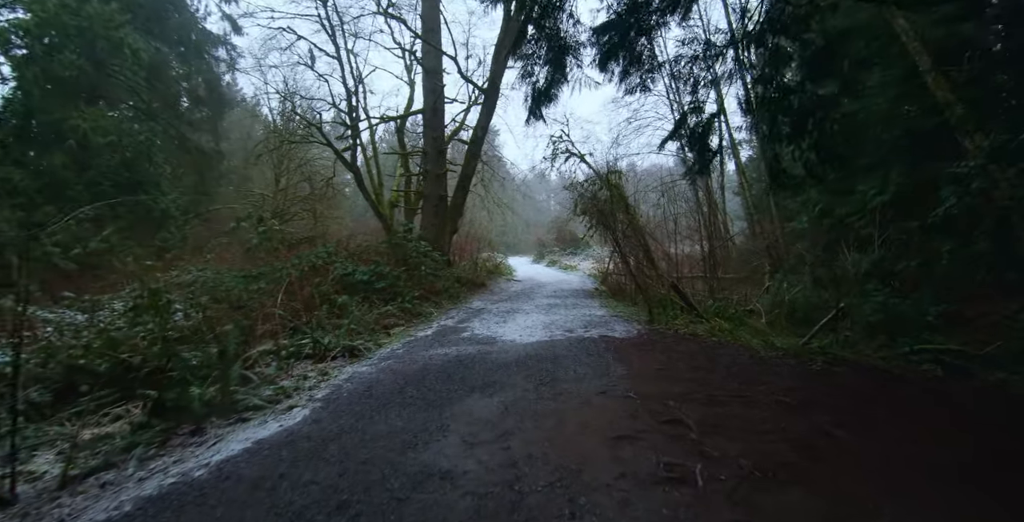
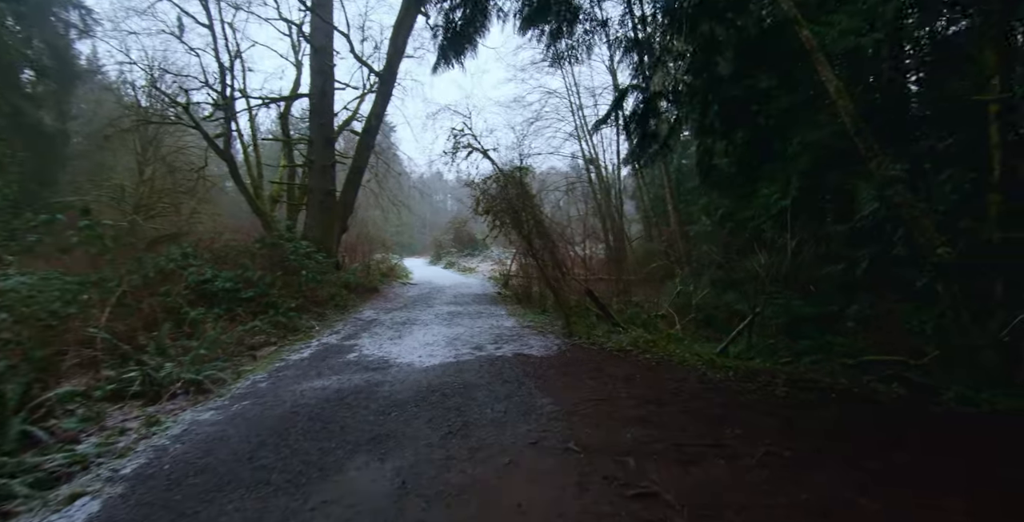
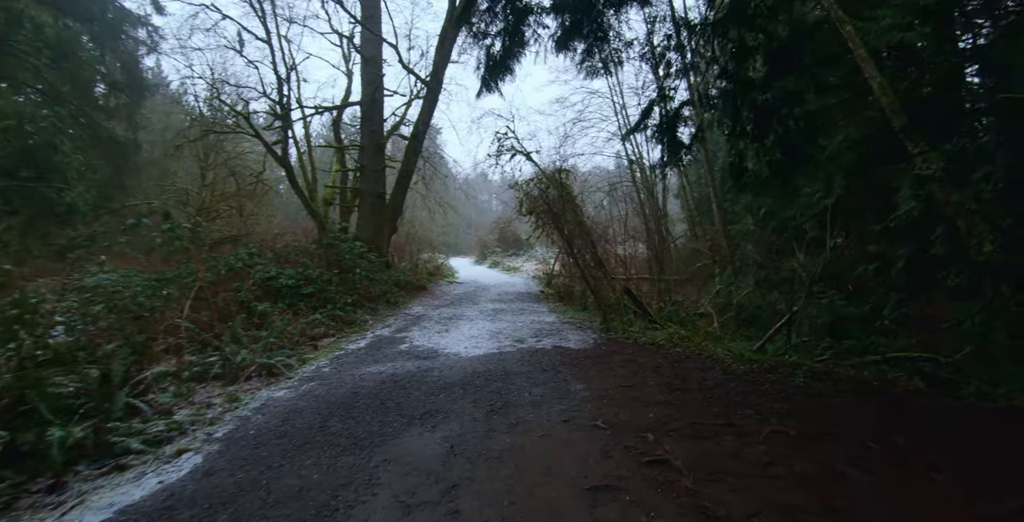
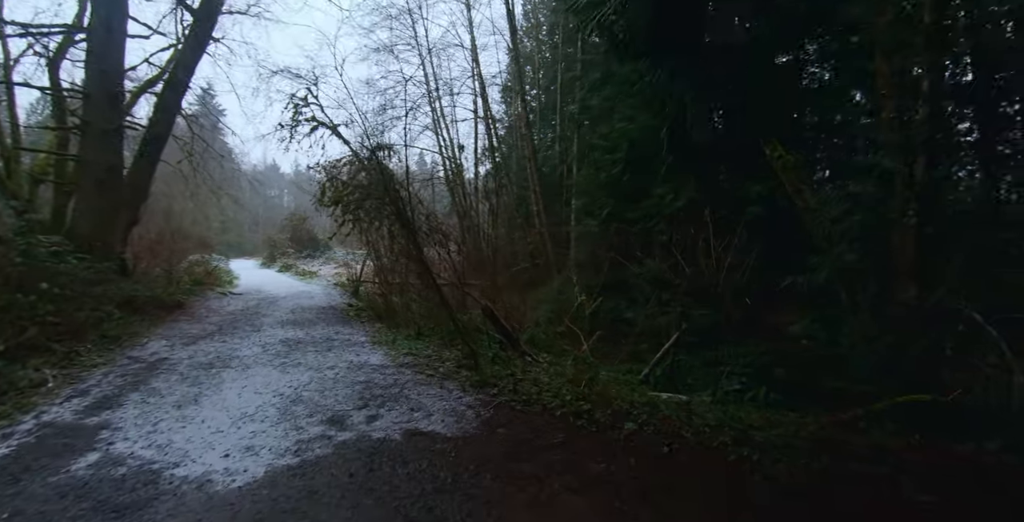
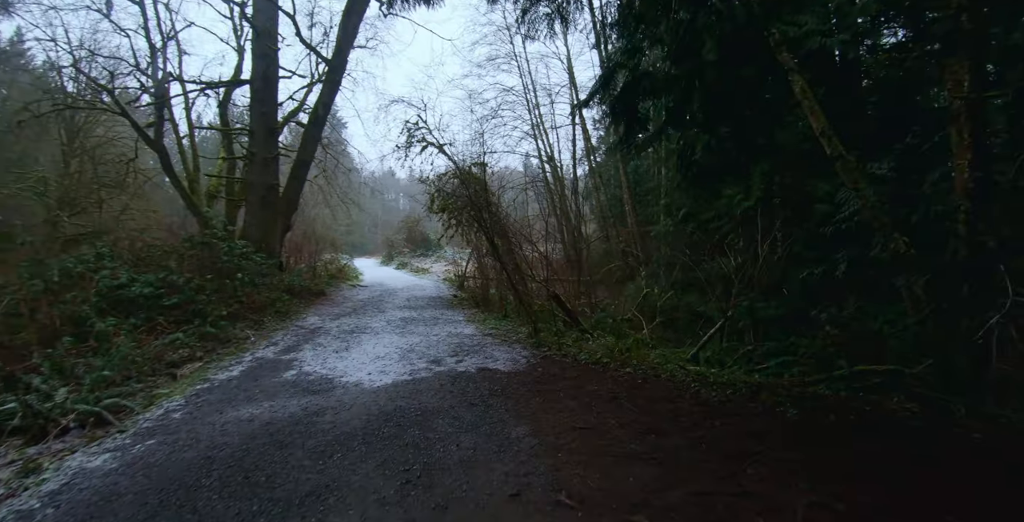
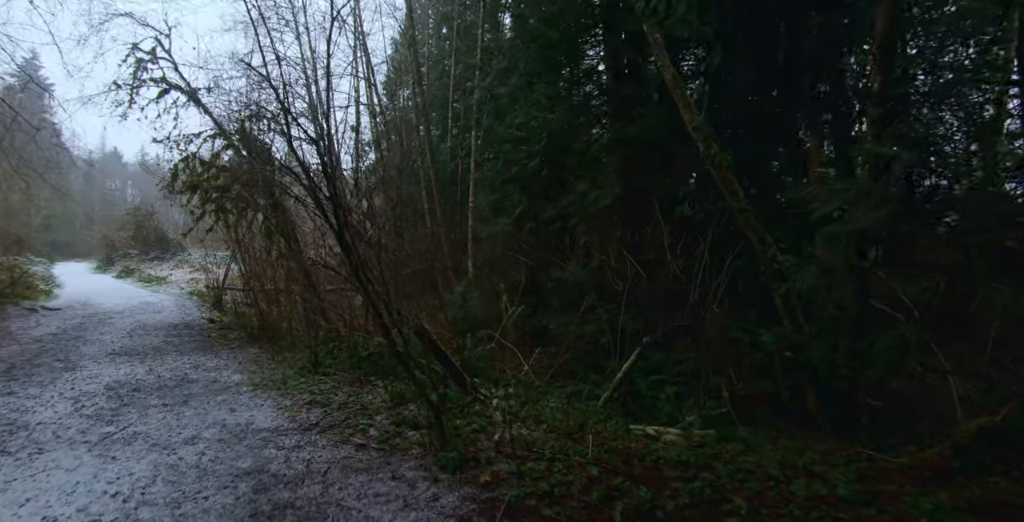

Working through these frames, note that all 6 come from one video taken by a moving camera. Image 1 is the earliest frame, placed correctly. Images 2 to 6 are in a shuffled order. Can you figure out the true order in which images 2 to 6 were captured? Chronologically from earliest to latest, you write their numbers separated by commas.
3, 2, 5, 4, 6
